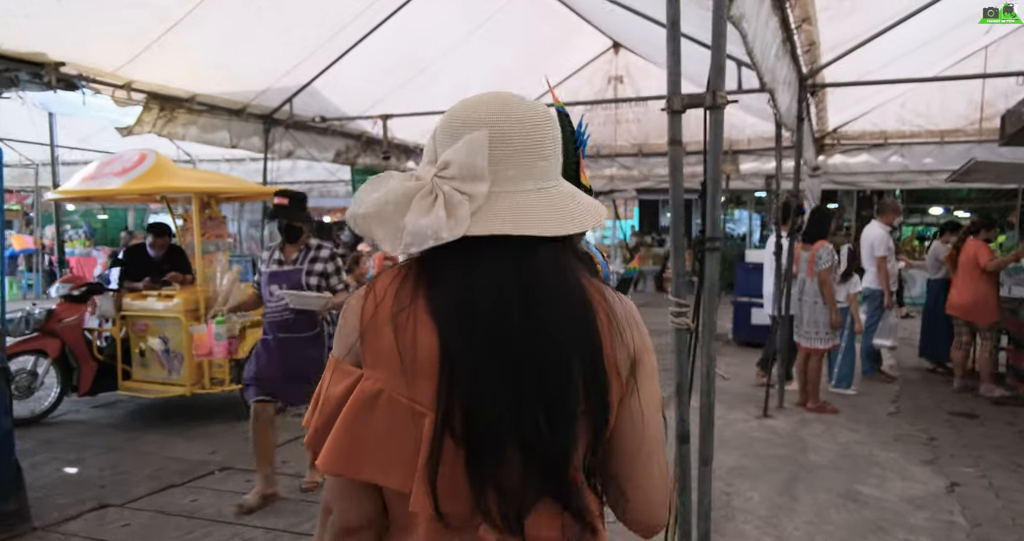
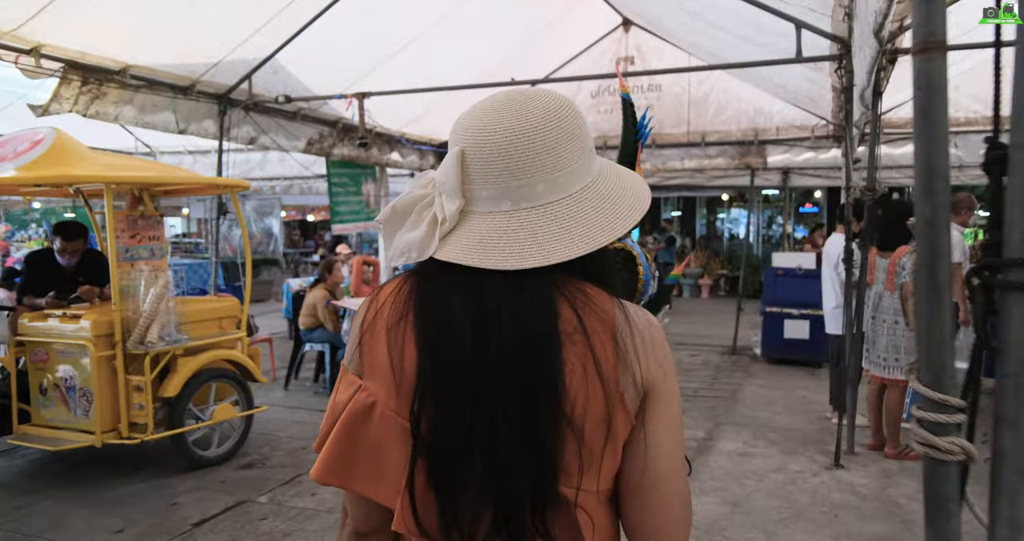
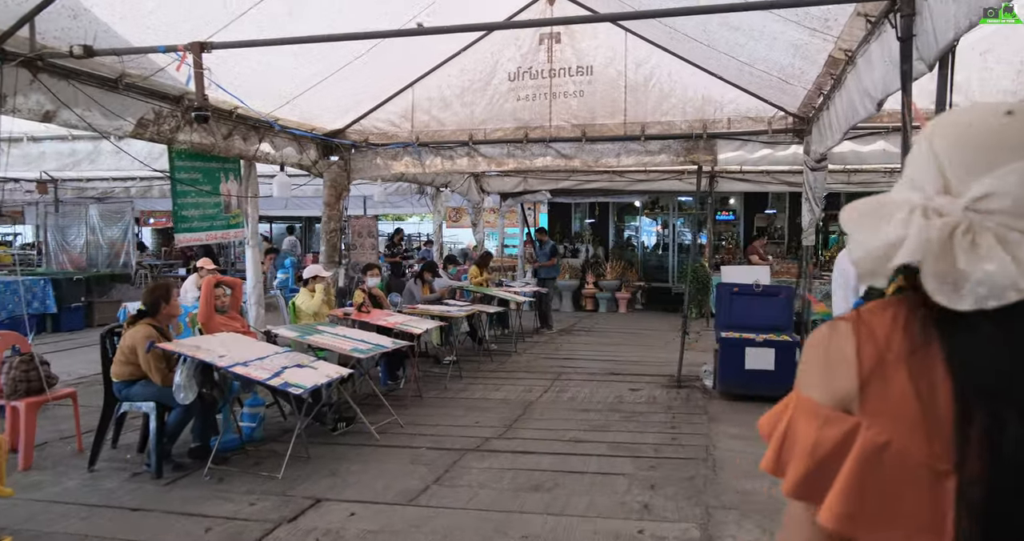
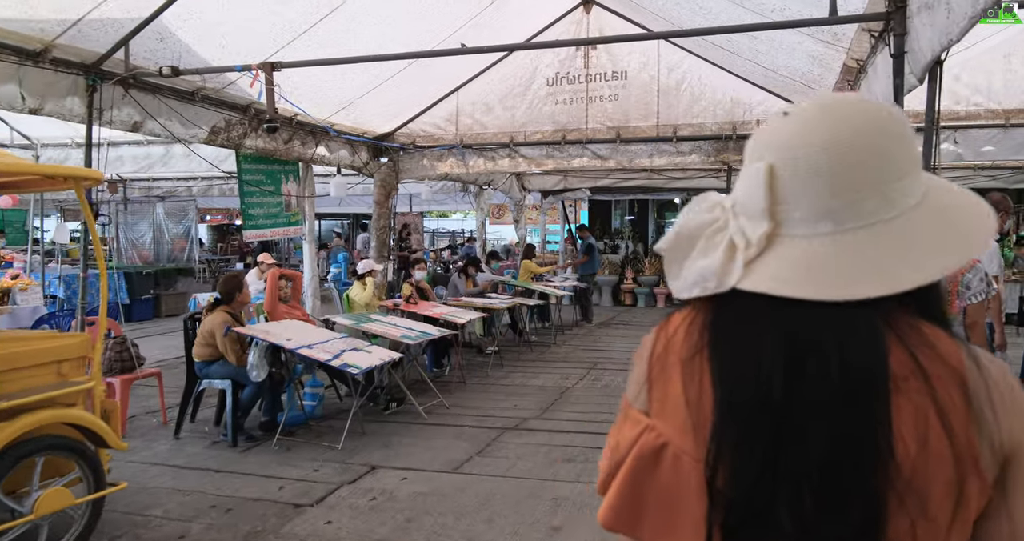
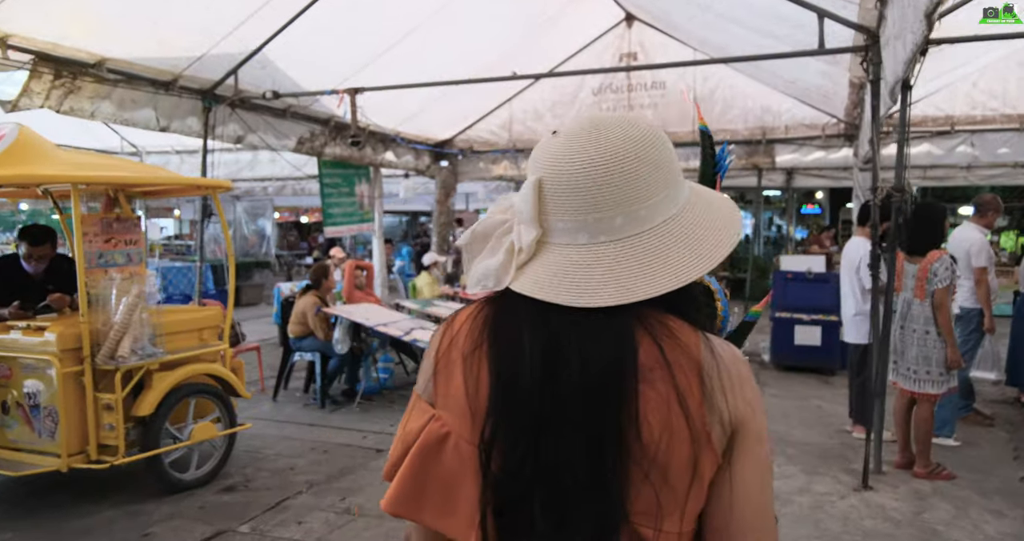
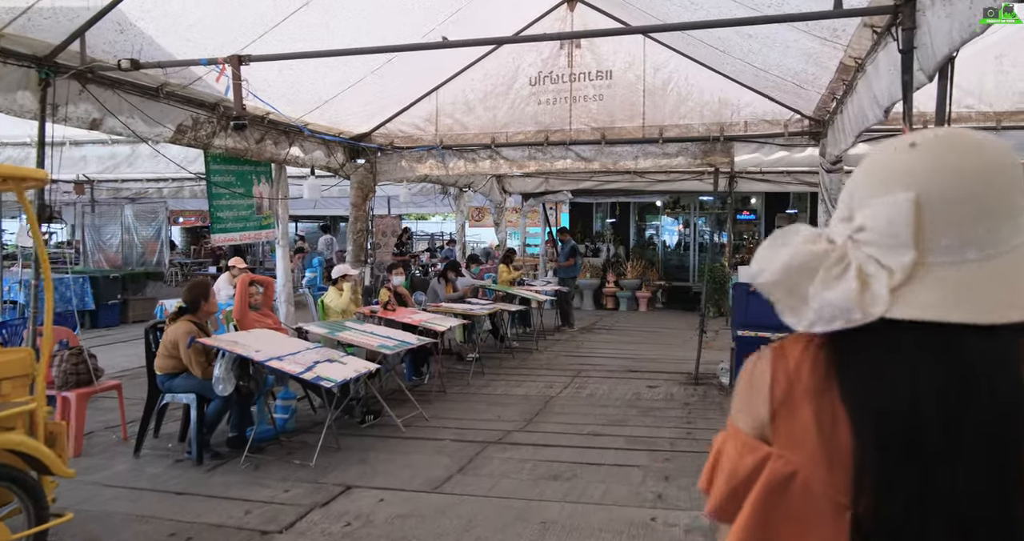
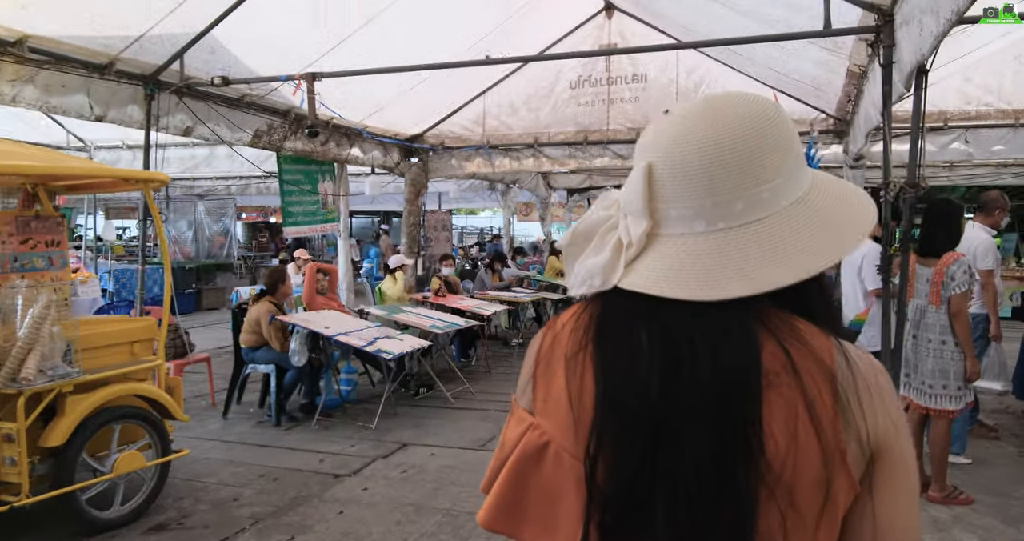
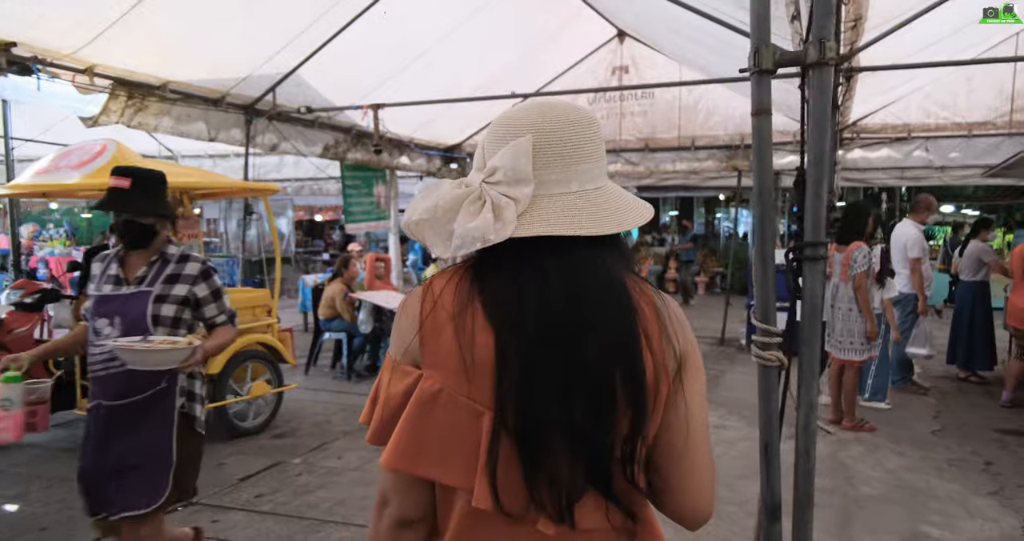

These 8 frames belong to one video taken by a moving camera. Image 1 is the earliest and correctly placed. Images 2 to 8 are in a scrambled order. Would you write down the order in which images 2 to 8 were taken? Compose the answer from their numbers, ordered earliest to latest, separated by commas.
8, 2, 5, 7, 4, 6, 3
